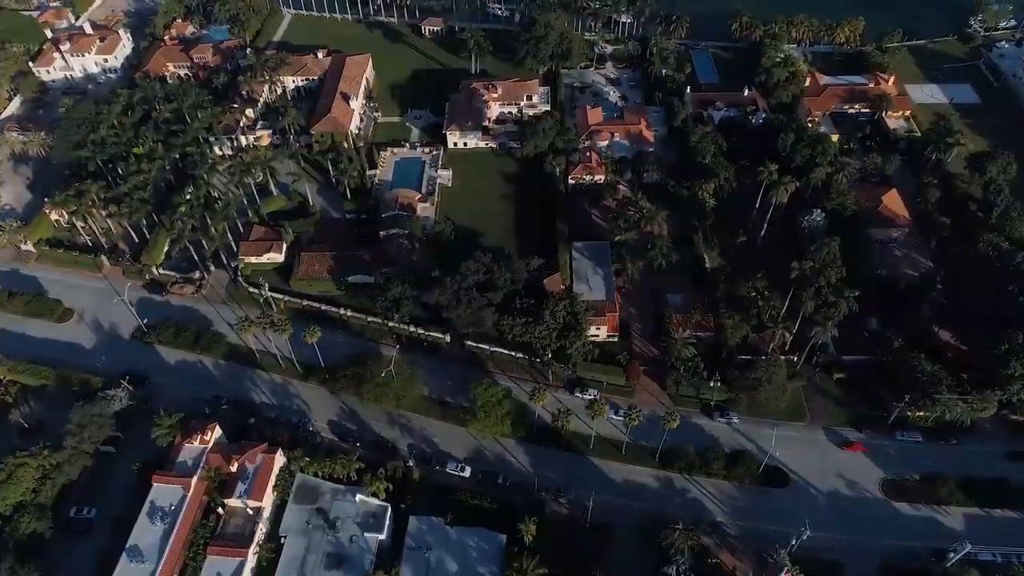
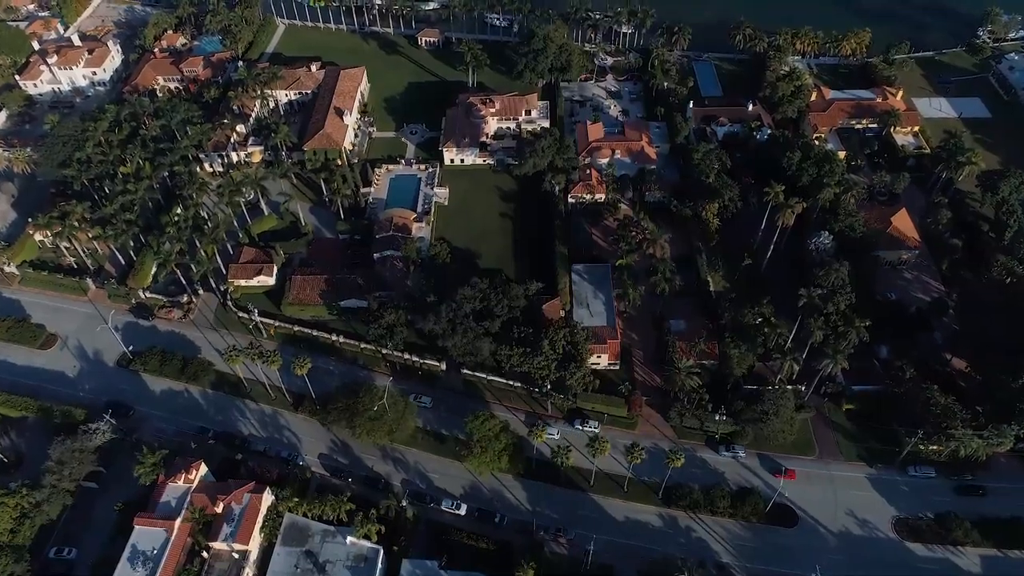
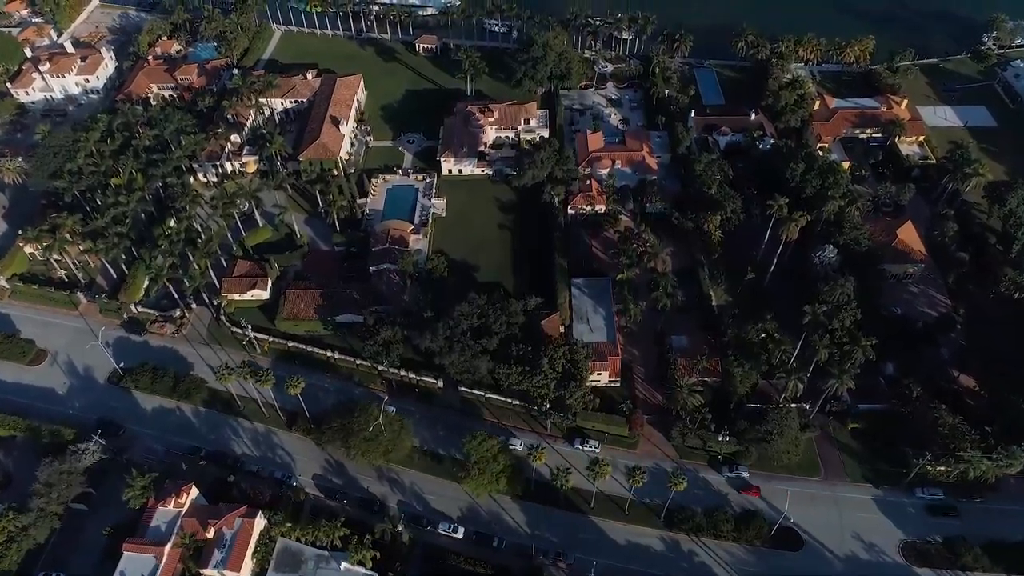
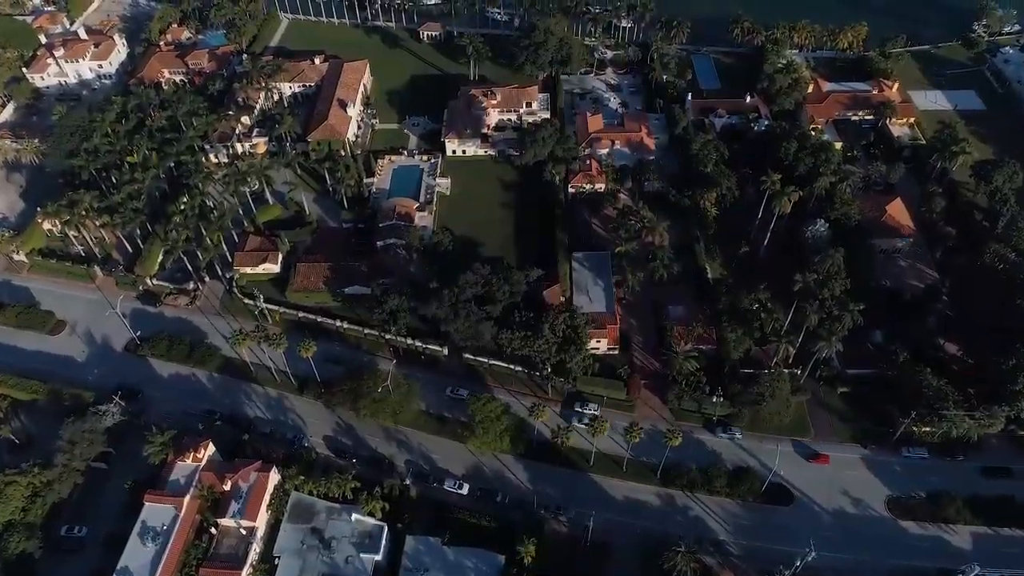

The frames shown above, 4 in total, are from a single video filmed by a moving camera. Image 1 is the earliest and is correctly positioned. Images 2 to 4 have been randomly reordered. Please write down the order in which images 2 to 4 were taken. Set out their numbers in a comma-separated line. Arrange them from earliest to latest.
4, 2, 3
